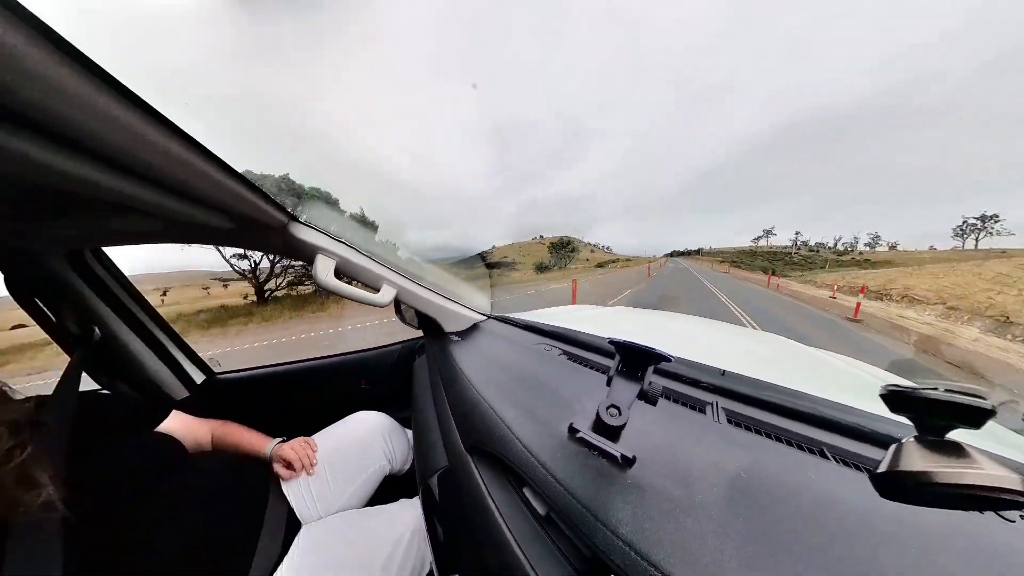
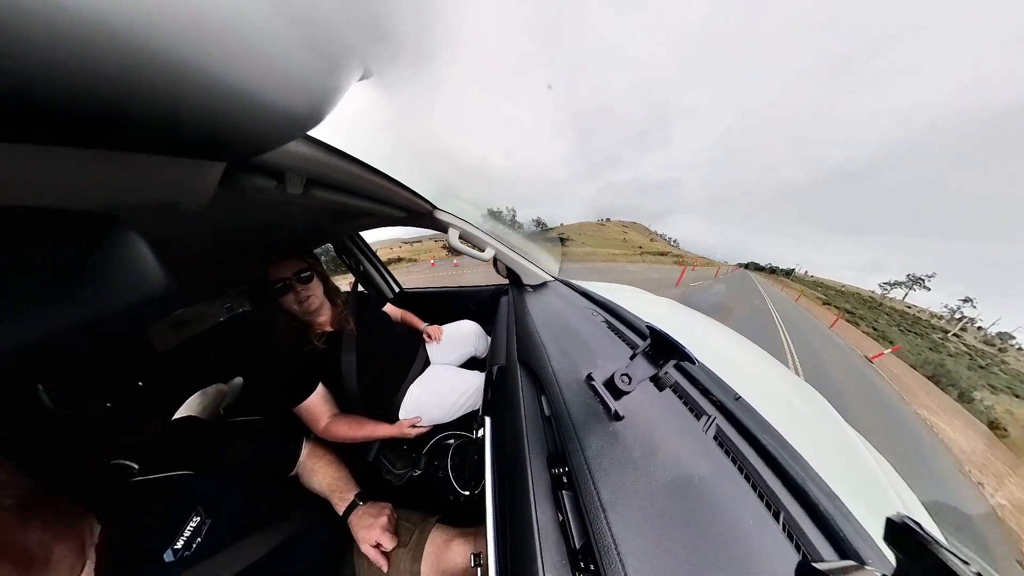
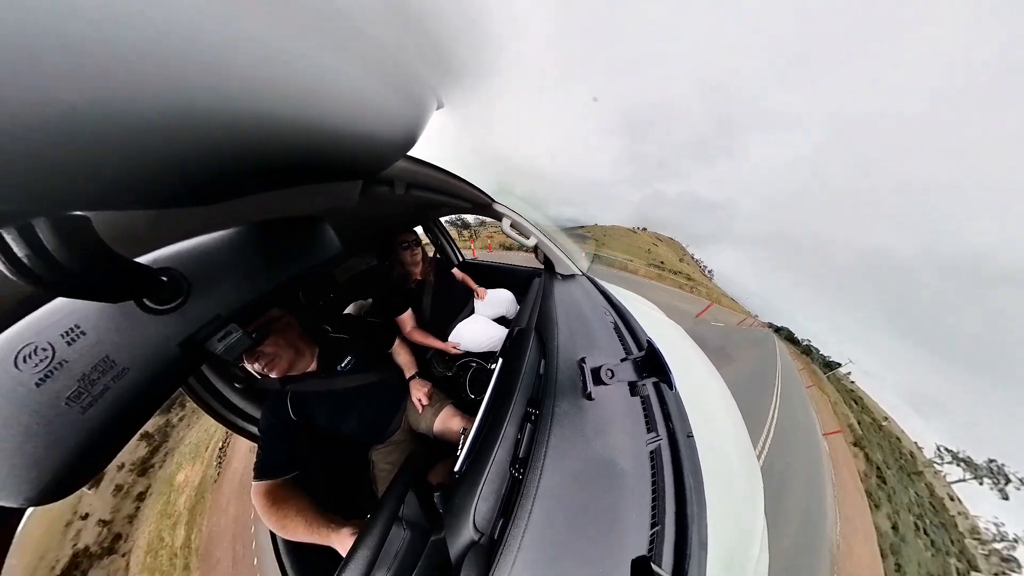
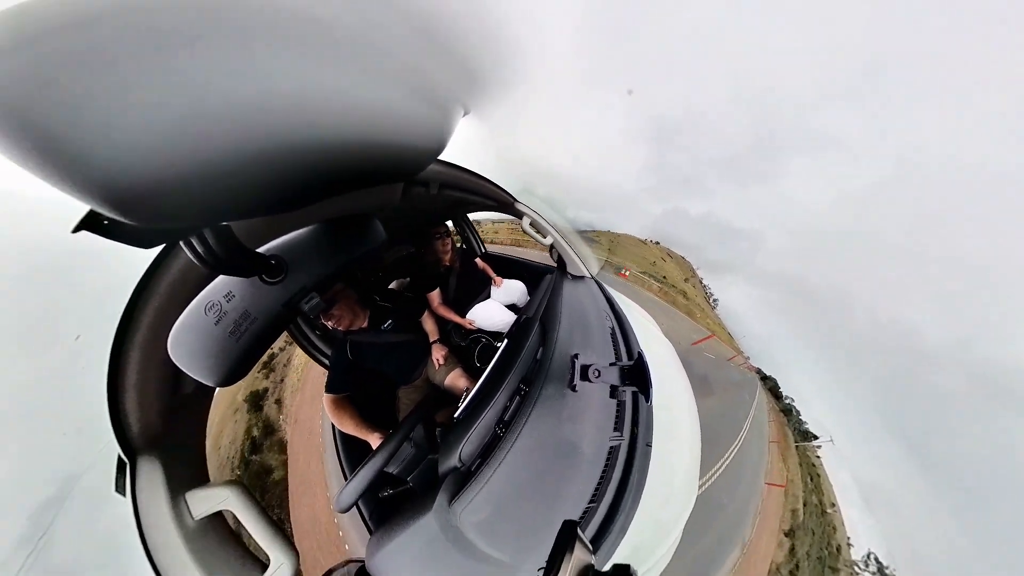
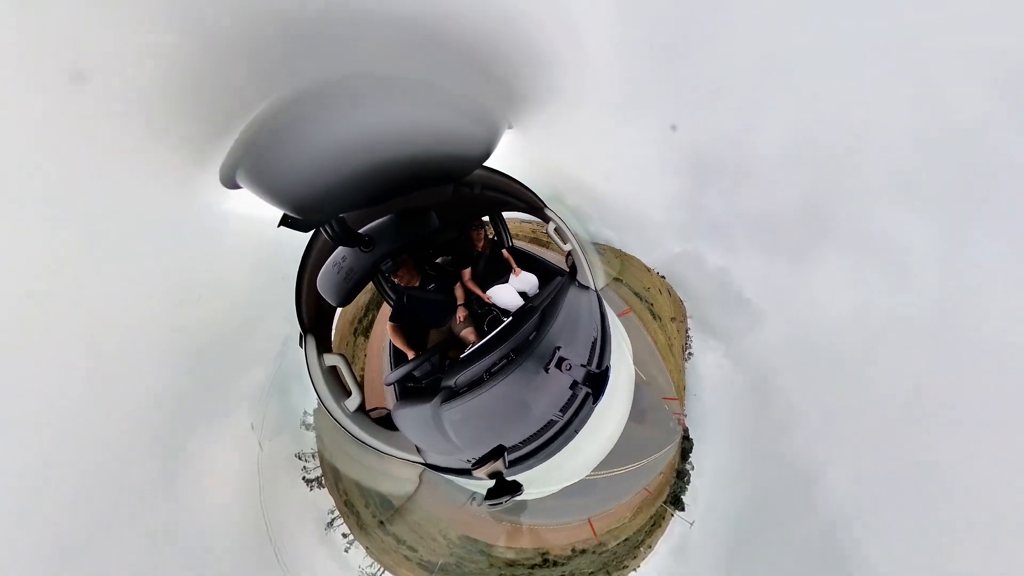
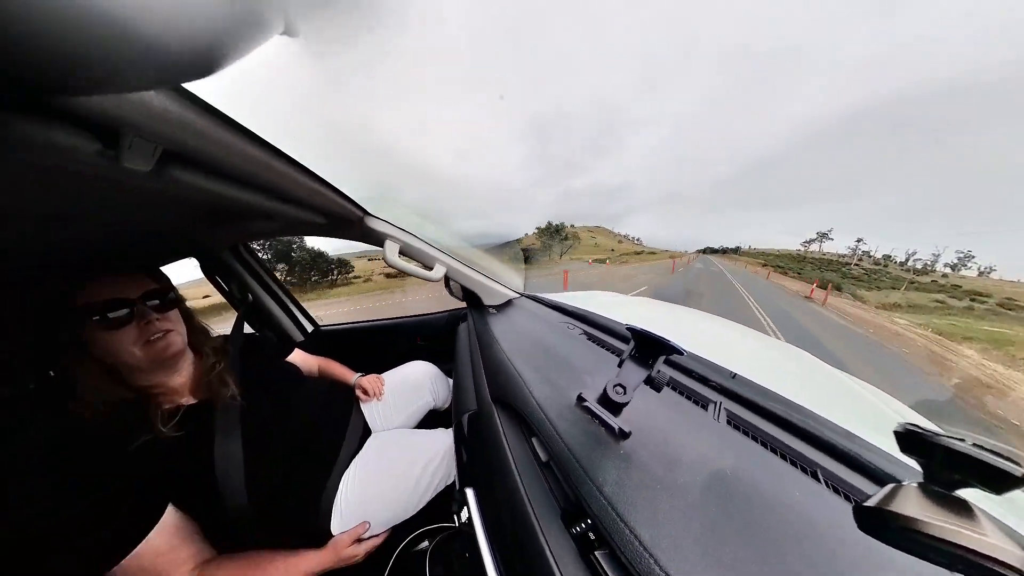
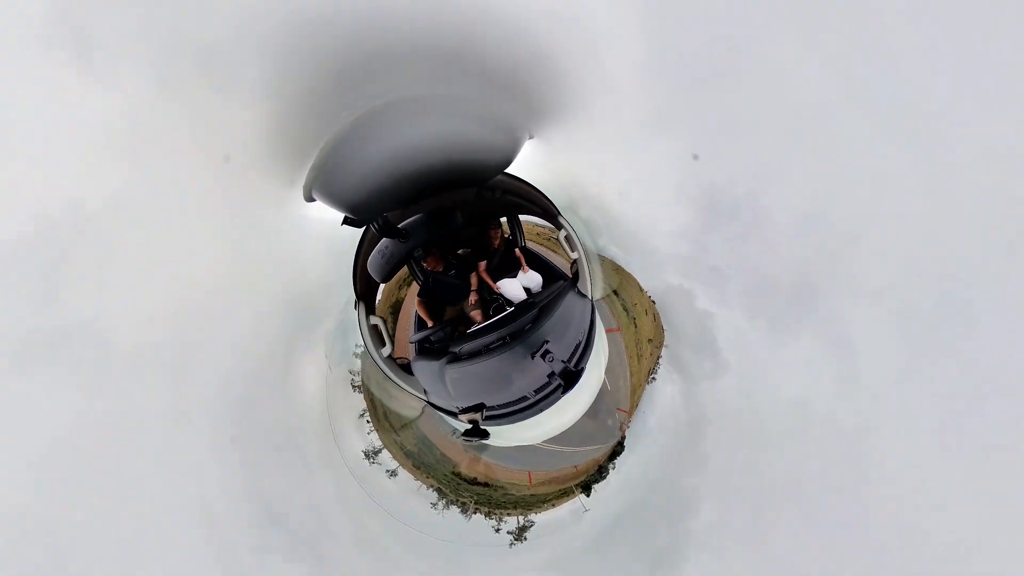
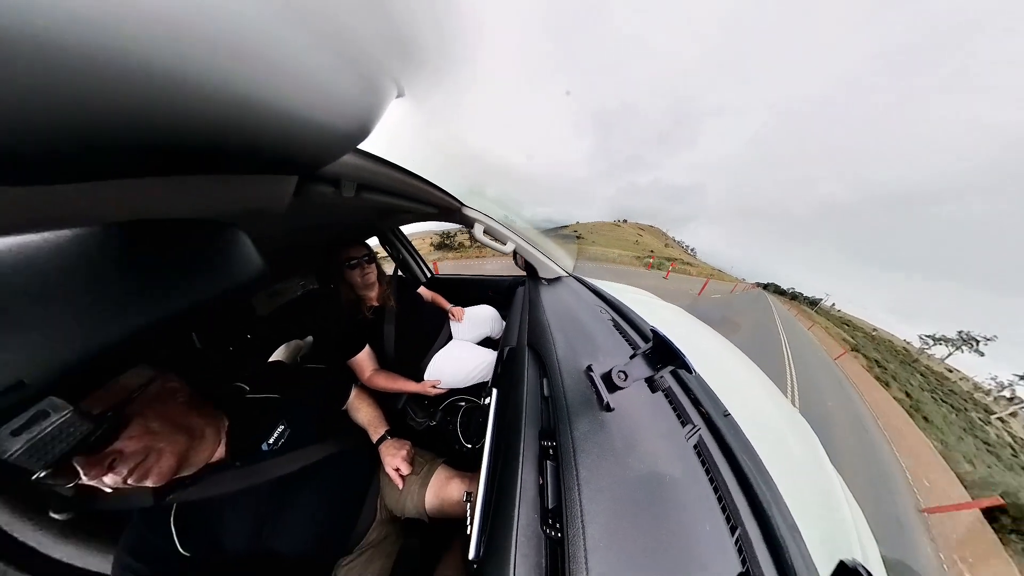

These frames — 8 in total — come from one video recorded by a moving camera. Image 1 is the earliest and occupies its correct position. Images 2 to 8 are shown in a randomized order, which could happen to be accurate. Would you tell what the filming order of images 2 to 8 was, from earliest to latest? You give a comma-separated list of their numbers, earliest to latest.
6, 2, 8, 3, 4, 5, 7
